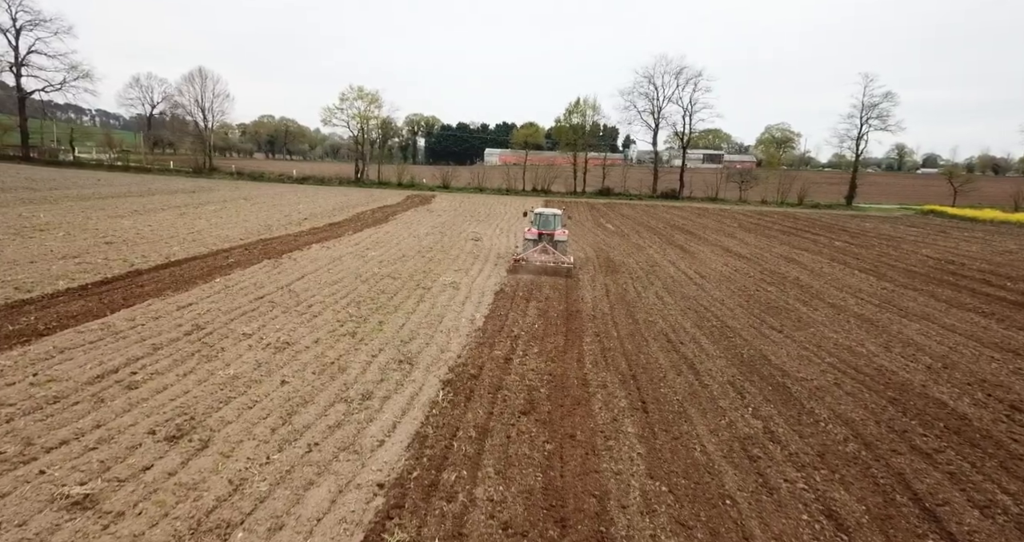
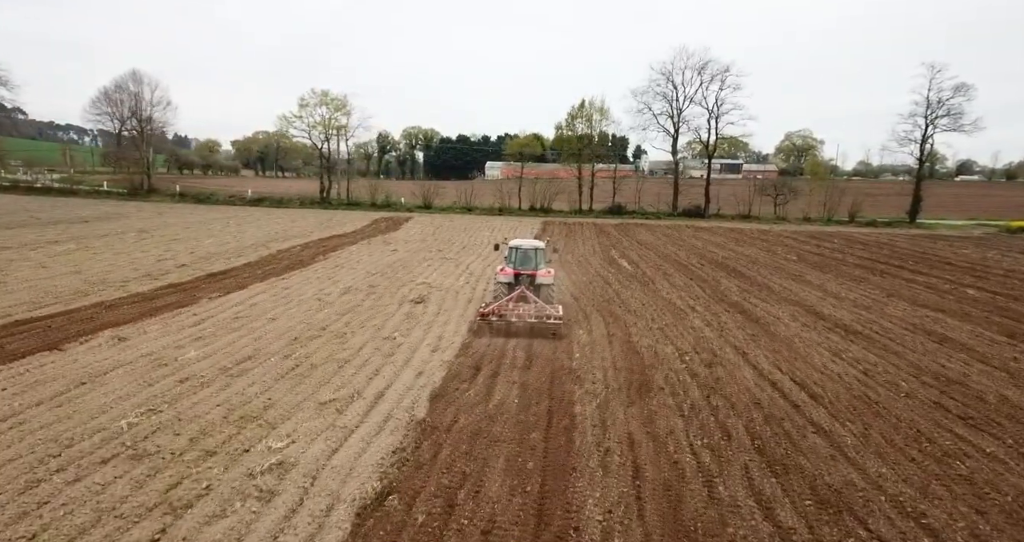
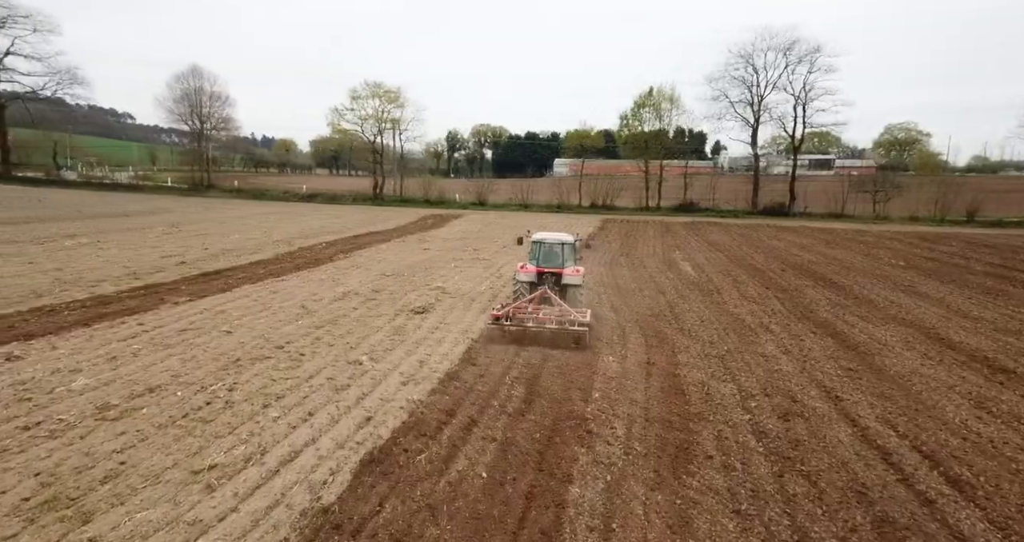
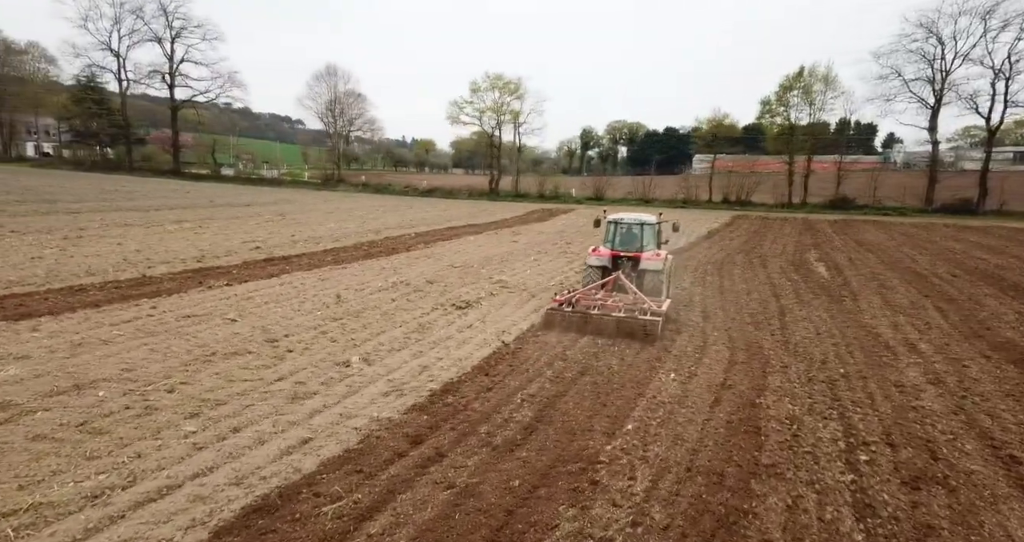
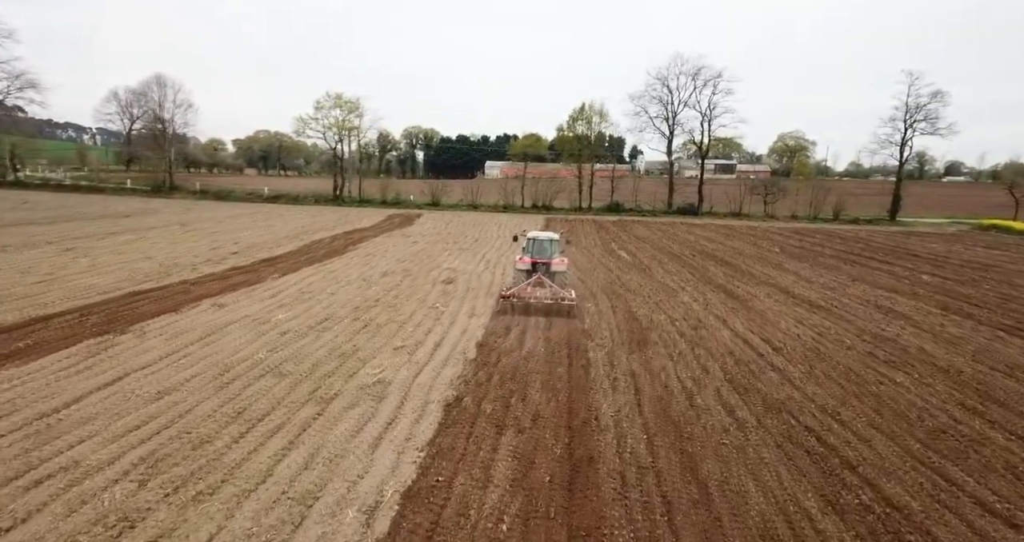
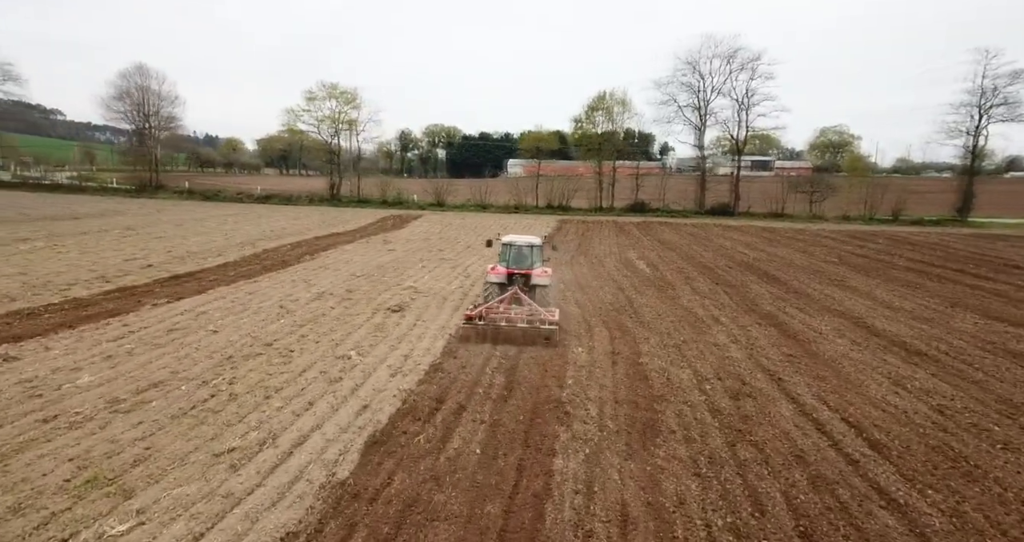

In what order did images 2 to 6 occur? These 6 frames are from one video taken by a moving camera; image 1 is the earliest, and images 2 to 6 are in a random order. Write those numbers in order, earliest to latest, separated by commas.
5, 2, 6, 3, 4
